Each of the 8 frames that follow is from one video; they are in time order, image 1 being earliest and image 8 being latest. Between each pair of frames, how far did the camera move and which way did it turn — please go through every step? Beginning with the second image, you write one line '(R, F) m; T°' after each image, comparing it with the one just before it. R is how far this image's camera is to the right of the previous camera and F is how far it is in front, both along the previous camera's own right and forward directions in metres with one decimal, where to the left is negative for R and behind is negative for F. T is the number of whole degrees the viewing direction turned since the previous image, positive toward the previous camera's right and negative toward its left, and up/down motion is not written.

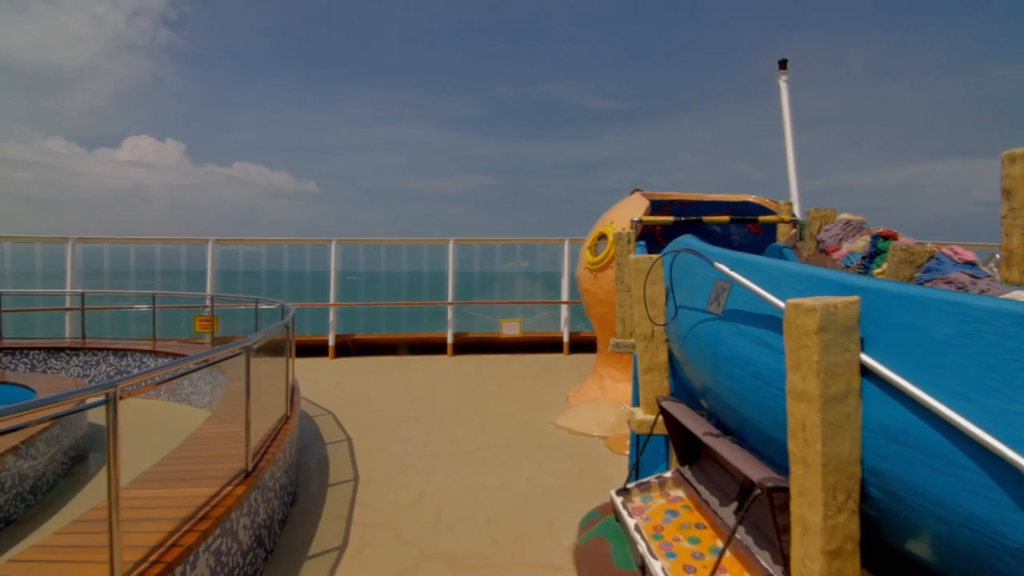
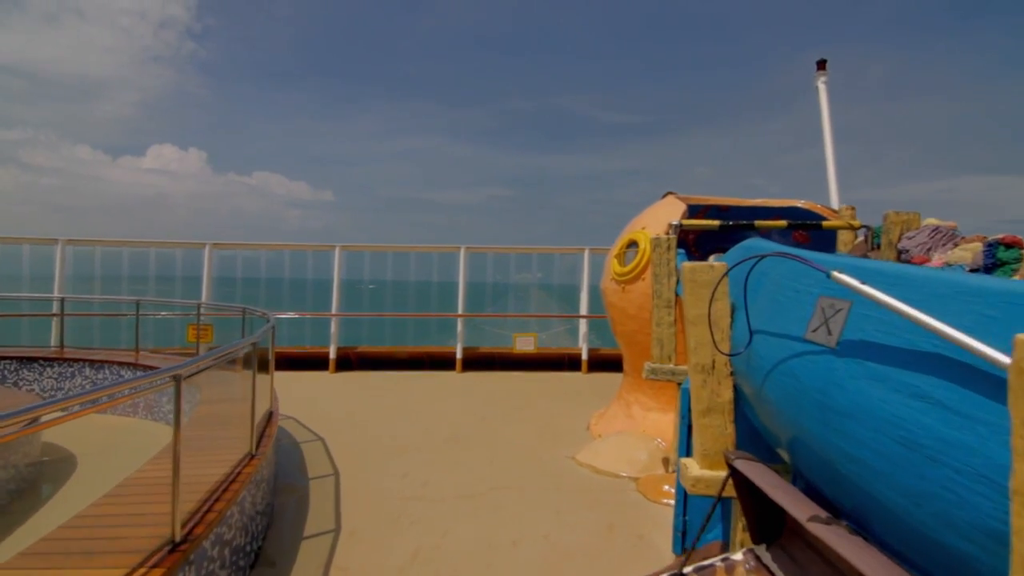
(0.0, +0.7) m; -1°
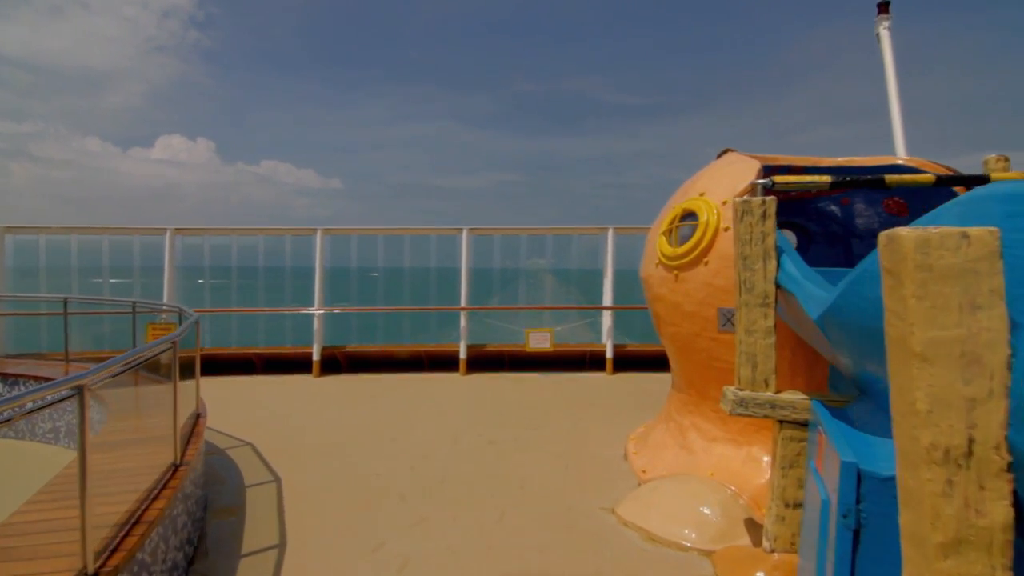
(0.0, +1.3) m; -1°
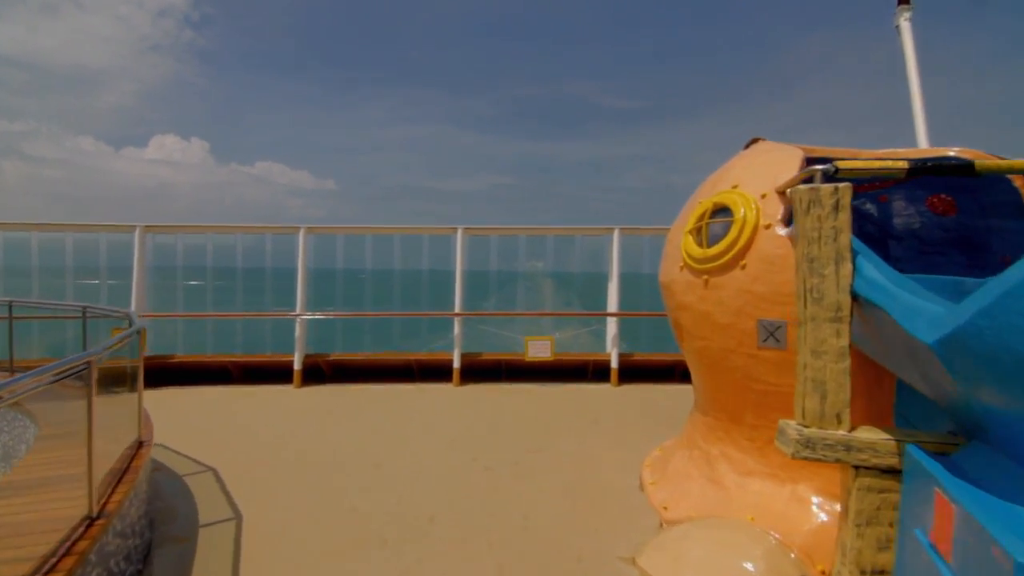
(0.0, +0.5) m; +1°
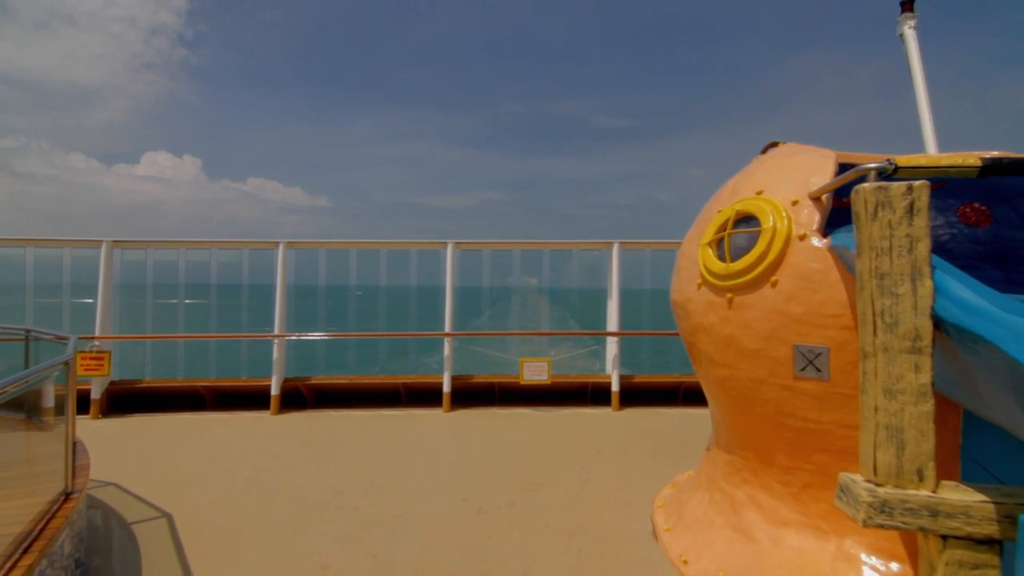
(0.0, +0.4) m; +1°
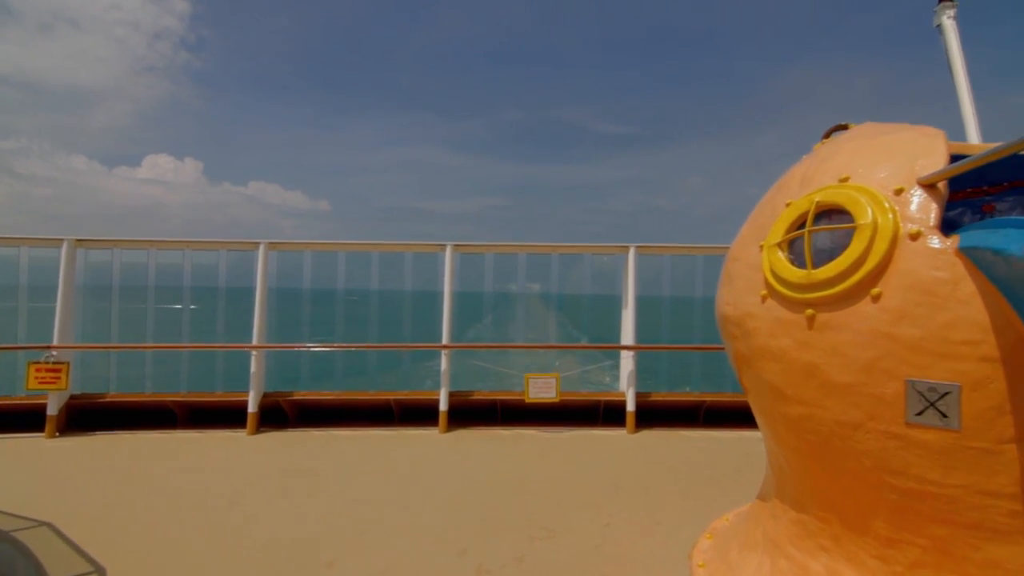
(-0.1, +0.6) m; 0°
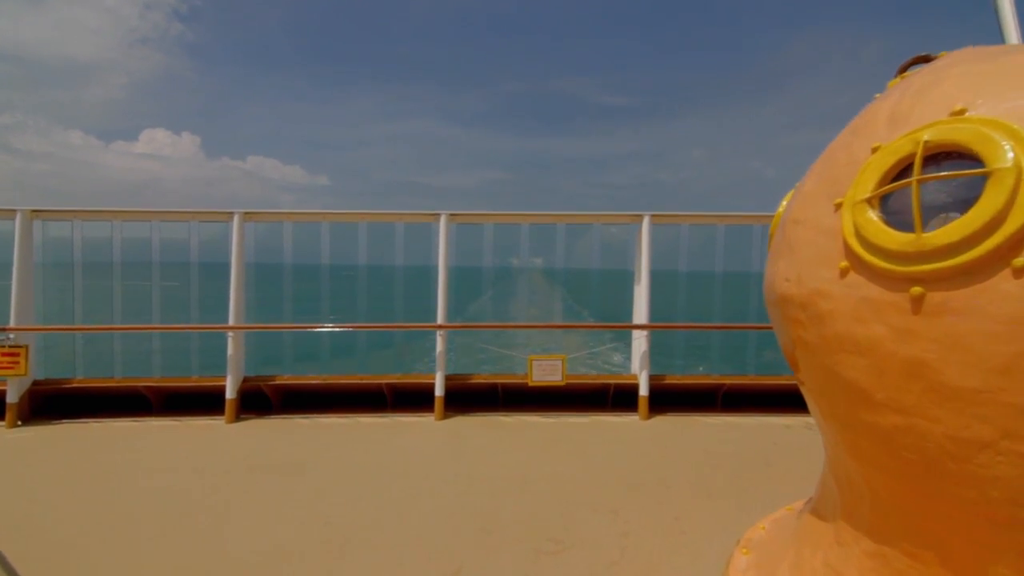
(0.0, +0.5) m; 0°
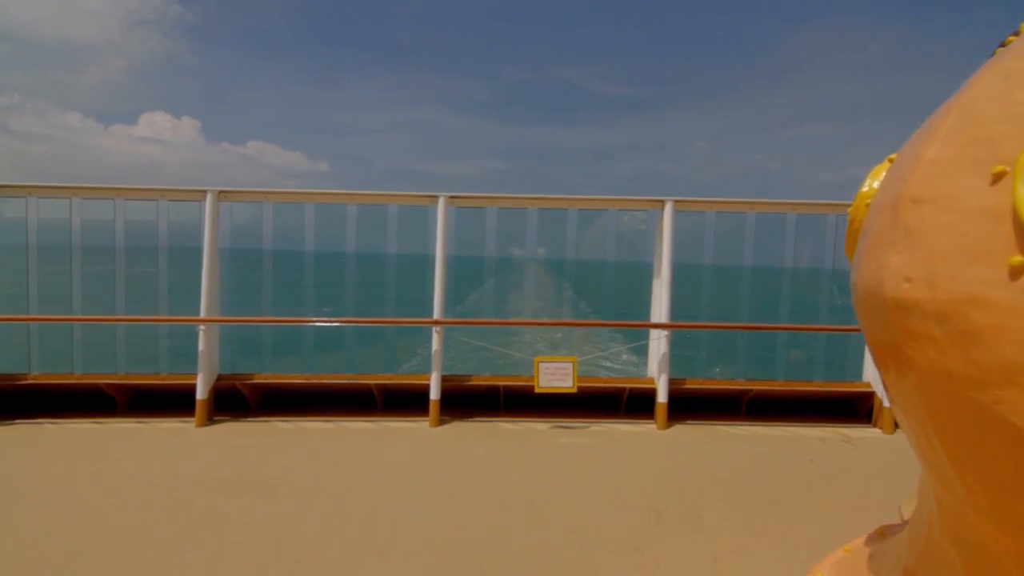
(-0.1, +0.6) m; 0°
